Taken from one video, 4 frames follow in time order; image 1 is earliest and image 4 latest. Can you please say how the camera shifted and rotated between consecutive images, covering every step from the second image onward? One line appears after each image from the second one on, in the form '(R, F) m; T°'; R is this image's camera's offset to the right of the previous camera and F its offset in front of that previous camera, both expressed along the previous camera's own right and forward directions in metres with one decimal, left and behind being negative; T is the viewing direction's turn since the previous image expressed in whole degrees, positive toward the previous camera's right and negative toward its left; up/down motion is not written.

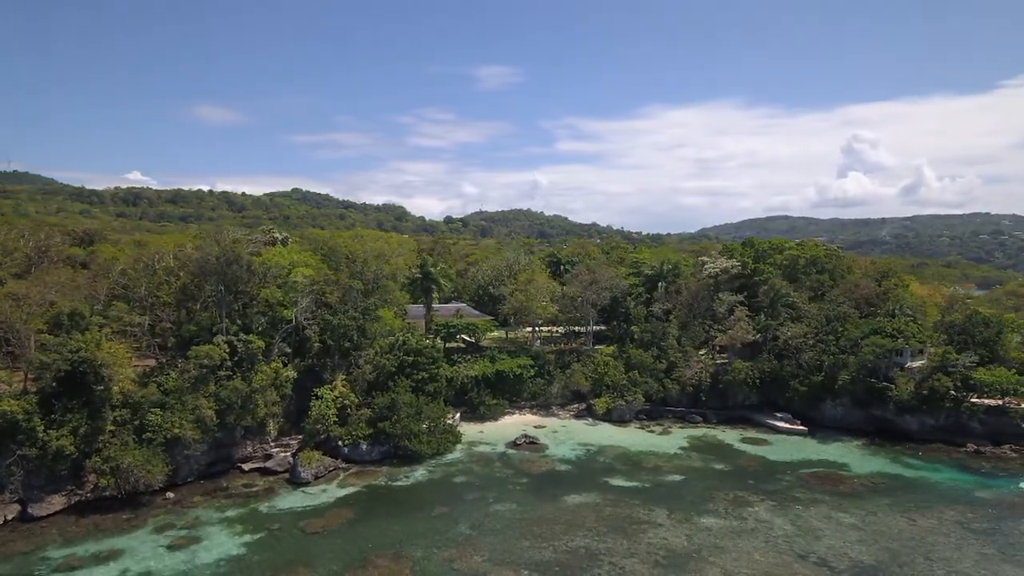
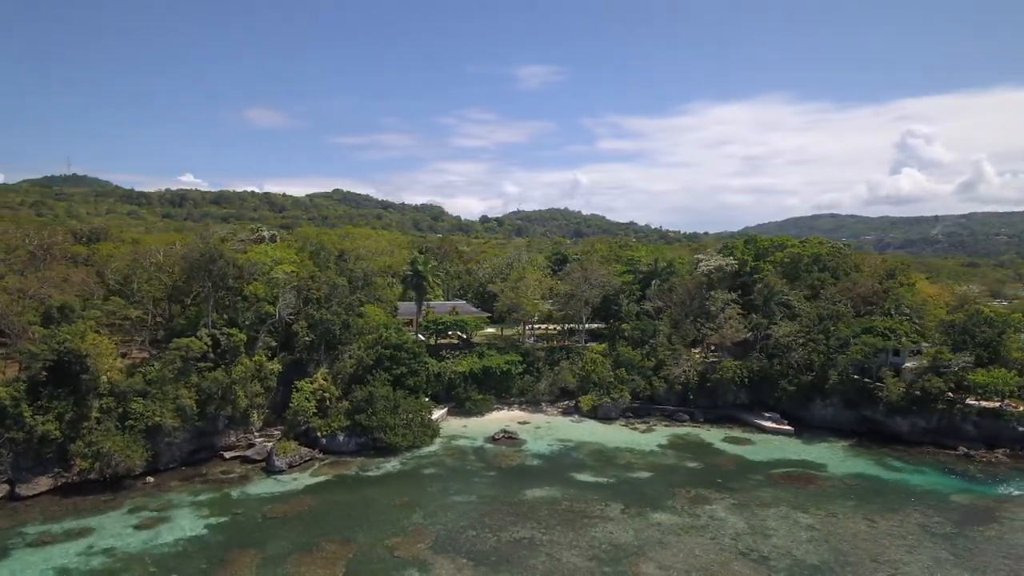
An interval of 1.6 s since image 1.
(+4.3, -0.4) m; -4°
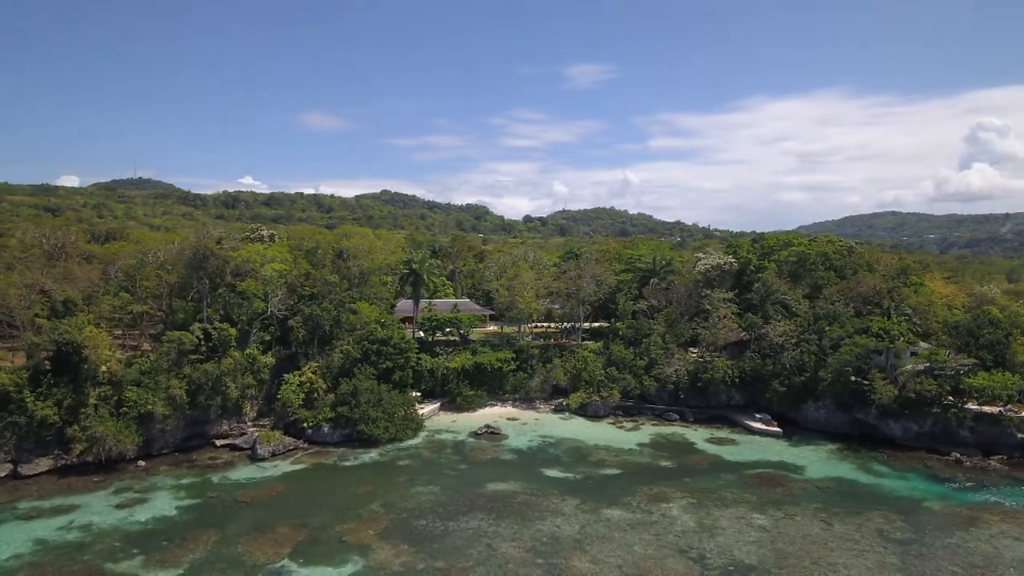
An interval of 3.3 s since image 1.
(+4.7, -0.5) m; -4°
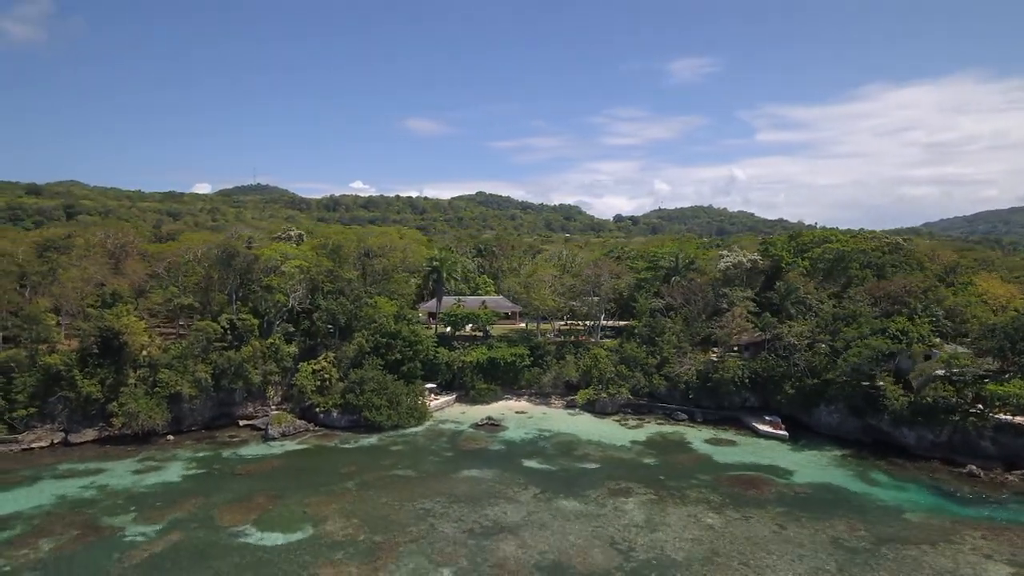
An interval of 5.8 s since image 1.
(+7.1, -0.7) m; -9°
